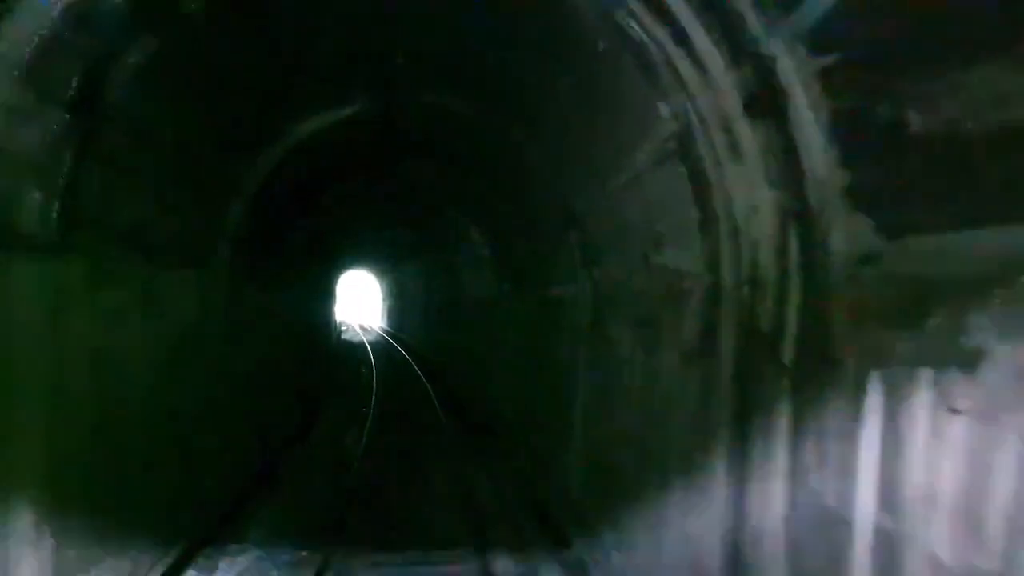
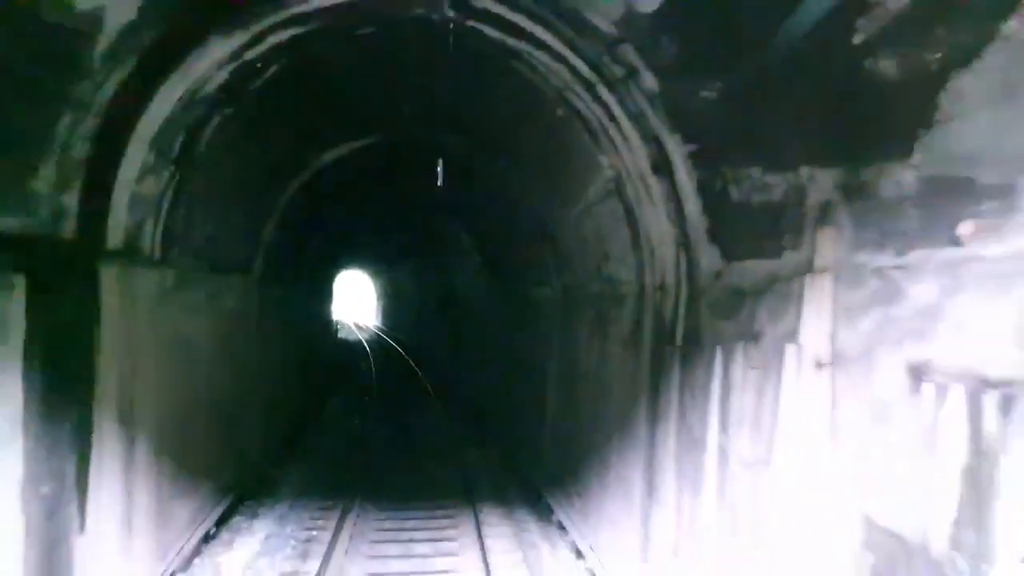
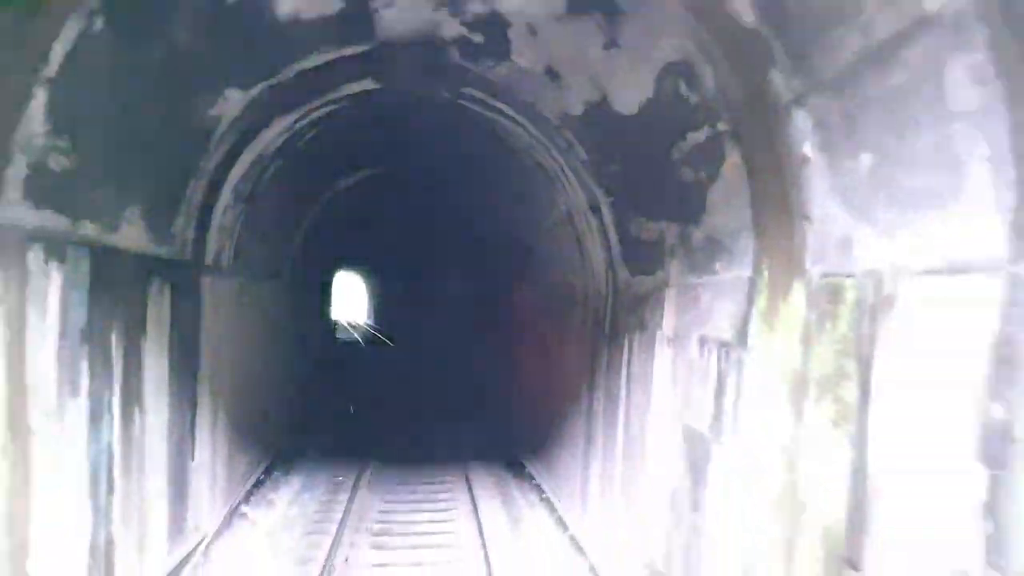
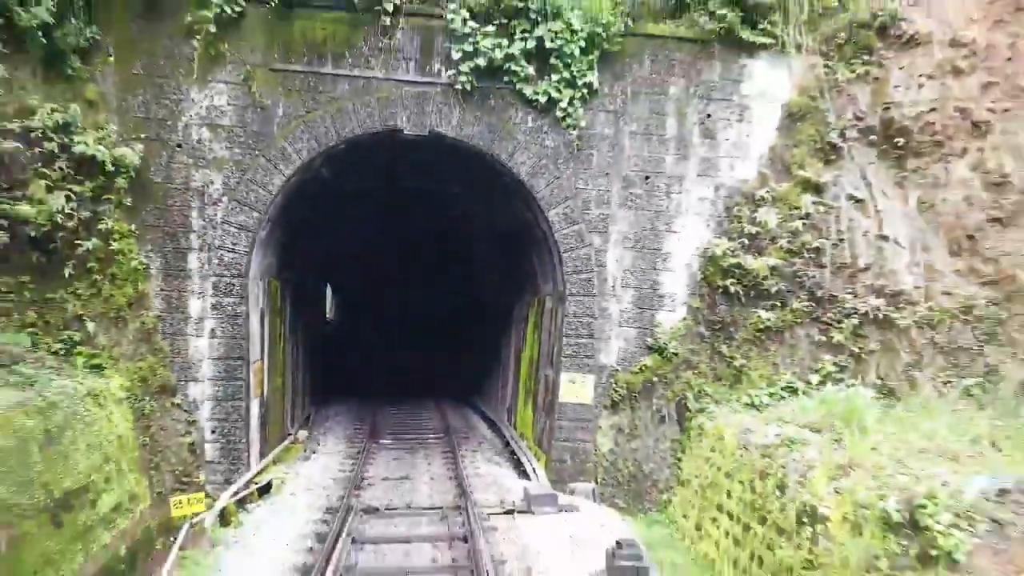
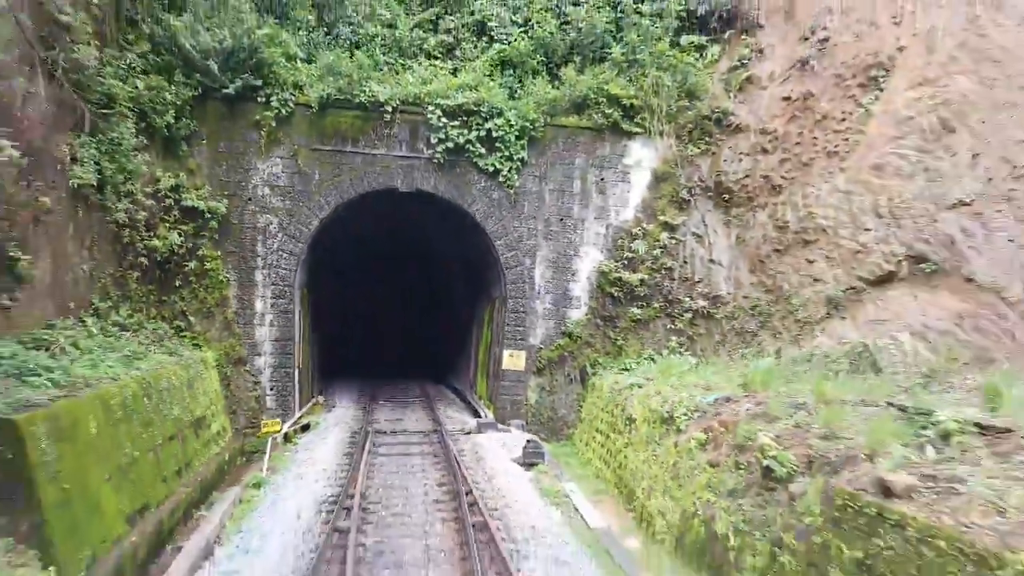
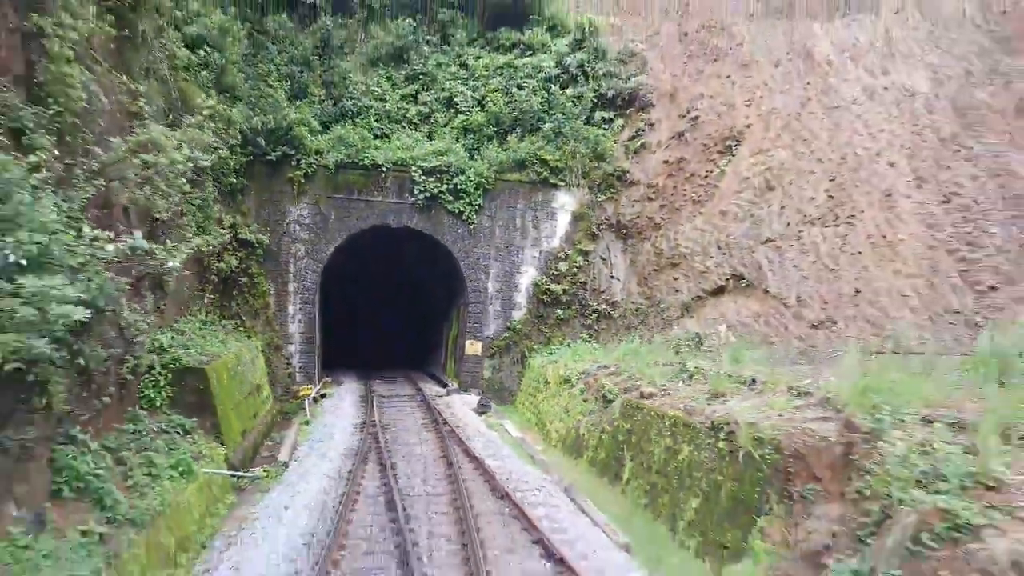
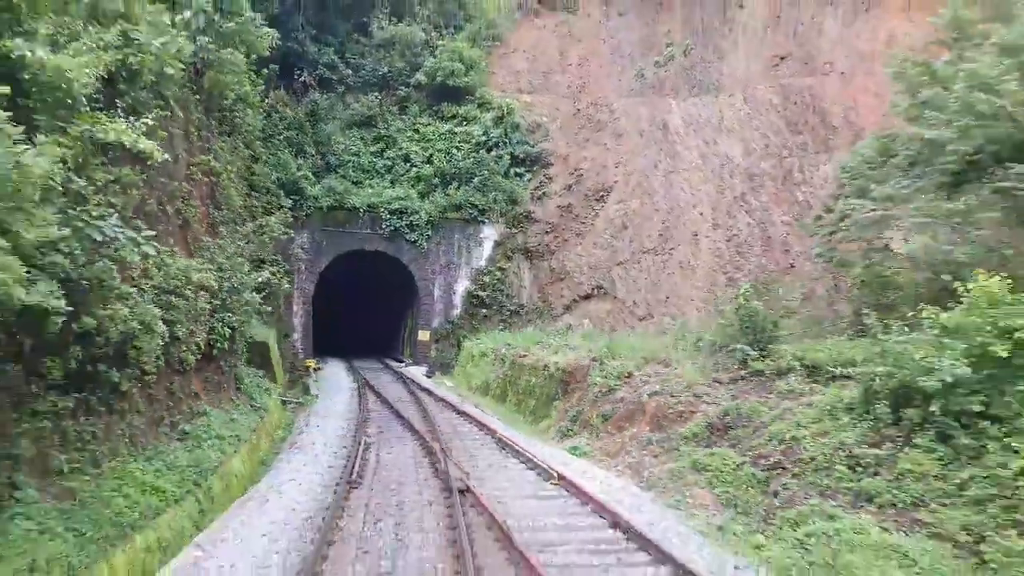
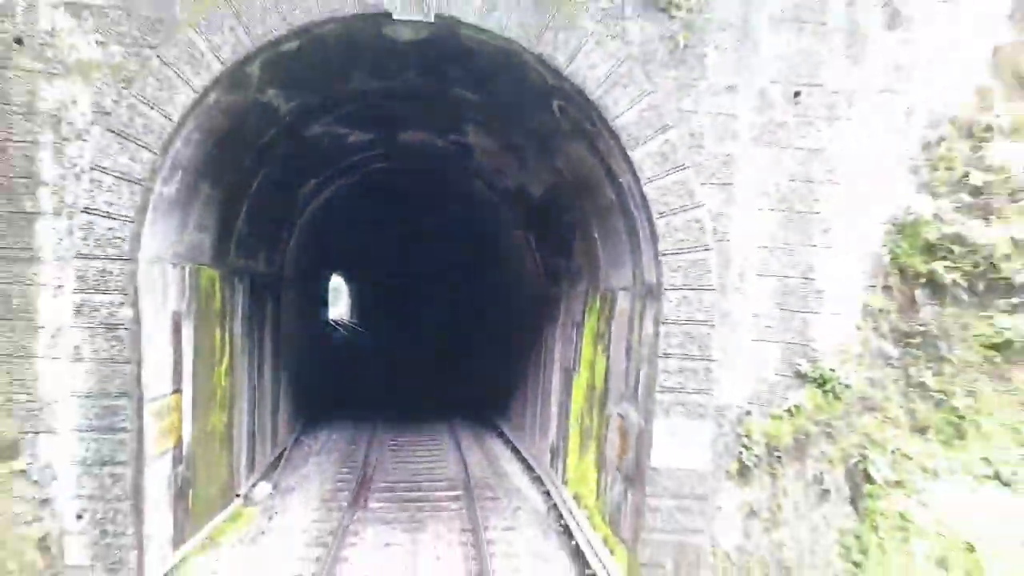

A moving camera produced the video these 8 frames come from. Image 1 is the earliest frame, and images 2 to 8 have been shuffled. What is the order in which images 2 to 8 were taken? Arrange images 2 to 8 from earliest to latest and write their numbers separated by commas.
2, 3, 8, 4, 5, 6, 7
